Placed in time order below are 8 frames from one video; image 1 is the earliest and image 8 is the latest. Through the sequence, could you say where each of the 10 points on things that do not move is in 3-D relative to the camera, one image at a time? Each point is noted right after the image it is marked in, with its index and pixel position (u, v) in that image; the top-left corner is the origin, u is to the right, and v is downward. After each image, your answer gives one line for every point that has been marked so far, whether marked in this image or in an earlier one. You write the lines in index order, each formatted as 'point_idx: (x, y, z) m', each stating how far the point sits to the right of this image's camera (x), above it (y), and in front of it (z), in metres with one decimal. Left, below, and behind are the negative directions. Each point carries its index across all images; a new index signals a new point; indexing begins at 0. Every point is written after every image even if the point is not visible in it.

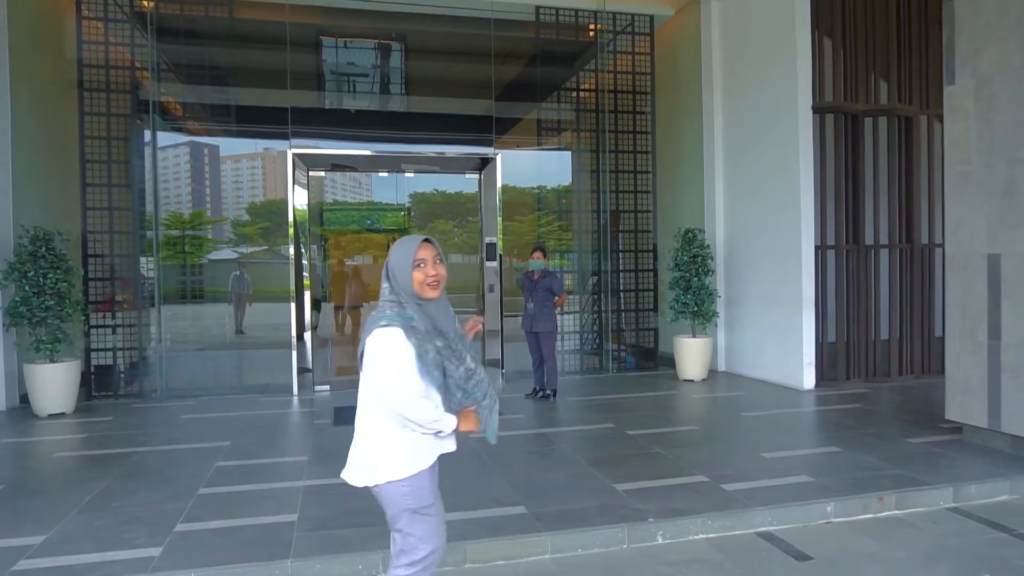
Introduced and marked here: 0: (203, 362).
0: (-3.7, -0.9, +8.3) m
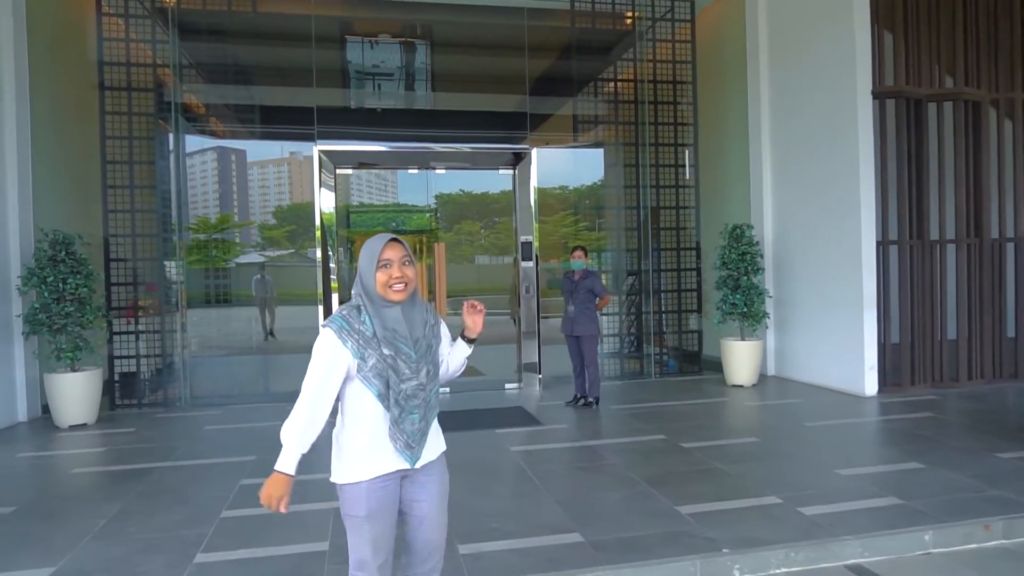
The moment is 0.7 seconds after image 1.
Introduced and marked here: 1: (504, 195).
0: (-3.2, -0.9, +8.0) m
1: (-0.2, +1.1, +8.6) m
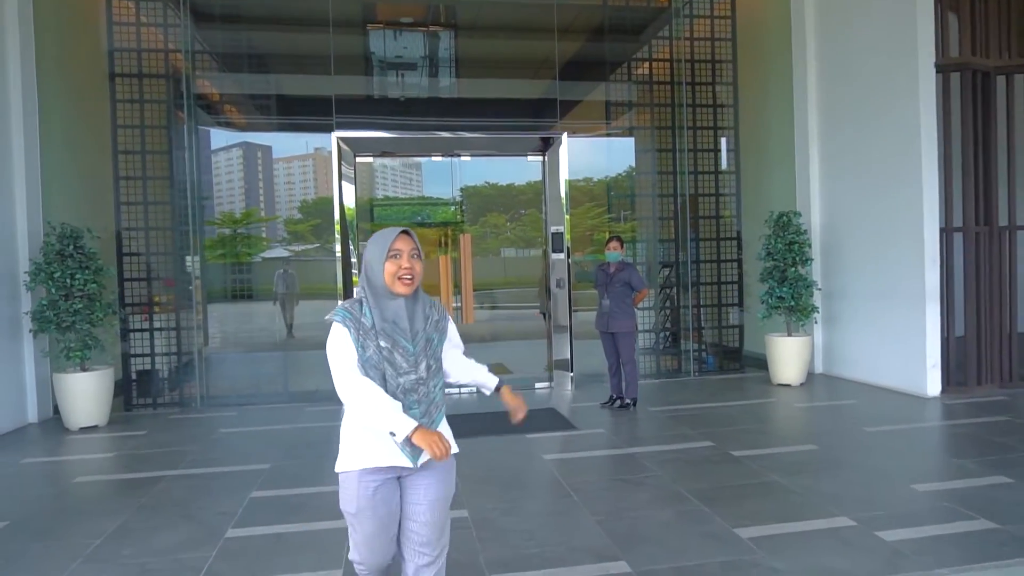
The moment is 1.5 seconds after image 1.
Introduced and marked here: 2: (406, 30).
0: (-2.9, -0.9, +7.7) m
1: (+0.1, +1.1, +8.2) m
2: (-1.3, +3.1, +8.6) m
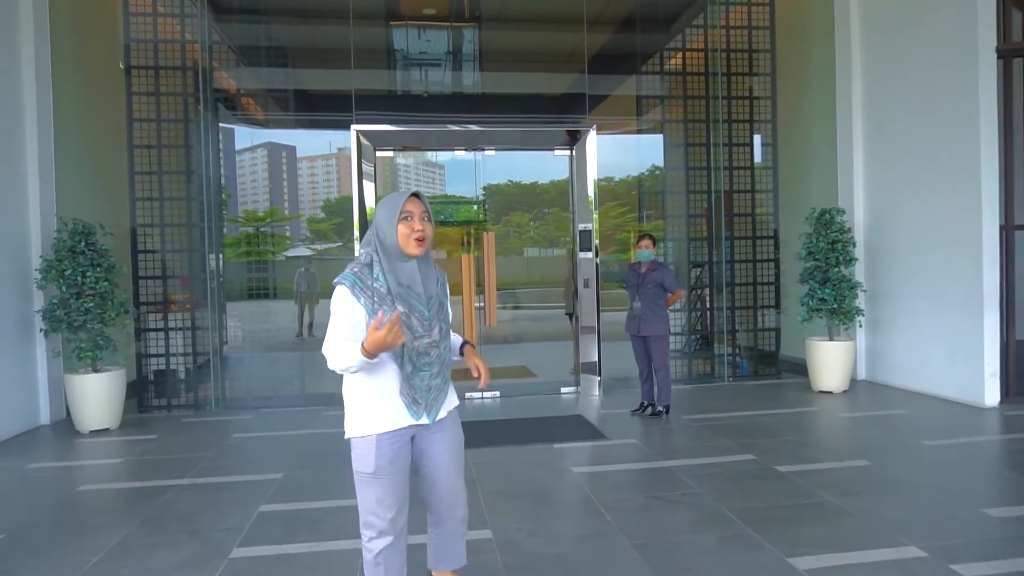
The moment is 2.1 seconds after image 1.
0: (-2.6, -0.9, +7.5) m
1: (+0.4, +1.1, +7.9) m
2: (-1.0, +3.1, +8.3) m
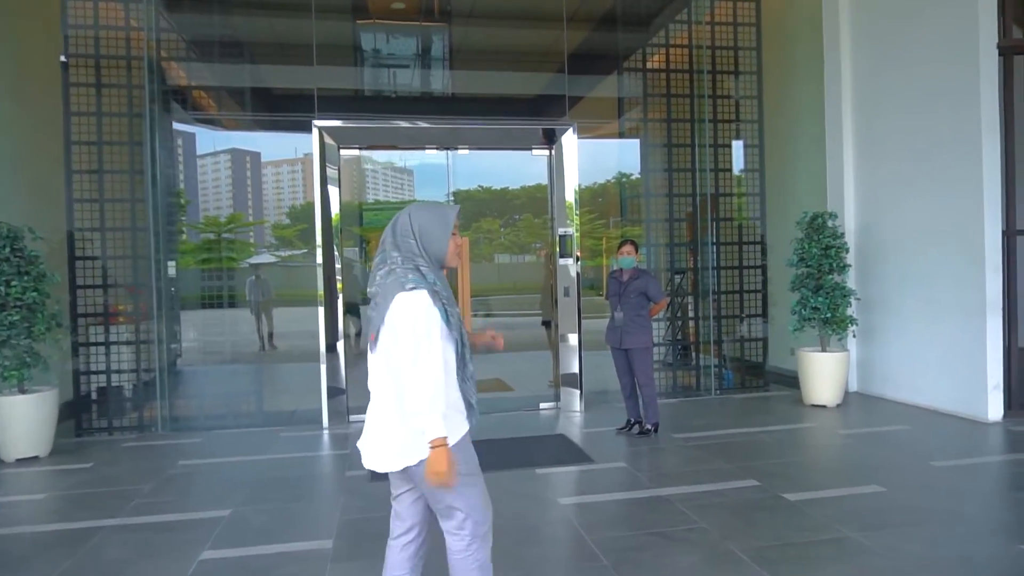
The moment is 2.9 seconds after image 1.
0: (-2.9, -1.0, +6.9) m
1: (+0.2, +1.0, +7.4) m
2: (-1.3, +3.0, +7.9) m
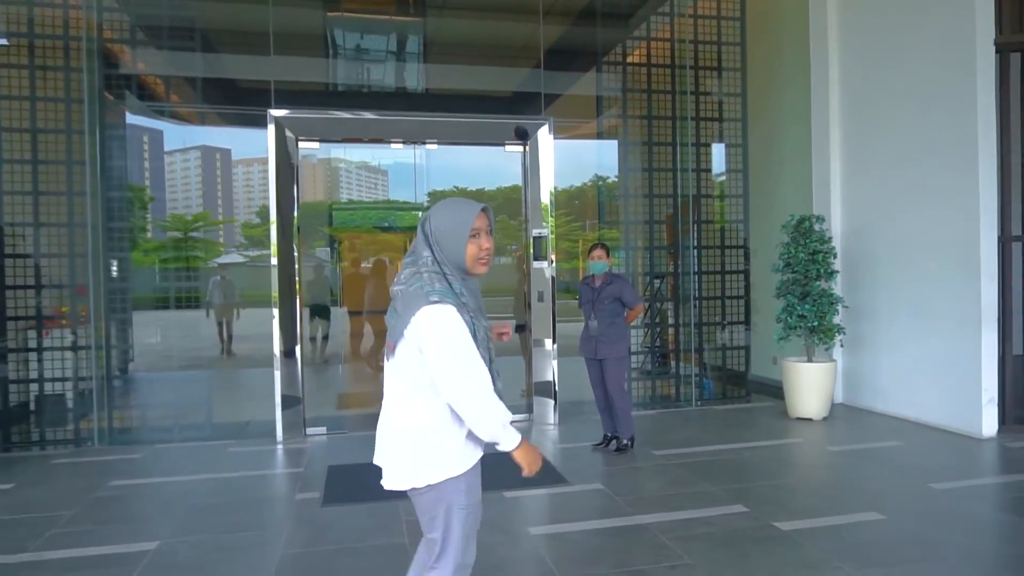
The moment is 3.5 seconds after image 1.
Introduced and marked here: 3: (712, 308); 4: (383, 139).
0: (-3.2, -1.0, +6.4) m
1: (-0.1, +1.0, +7.0) m
2: (-1.5, +3.0, +7.4) m
3: (+2.1, -0.2, +7.4) m
4: (-1.2, +1.4, +6.7) m
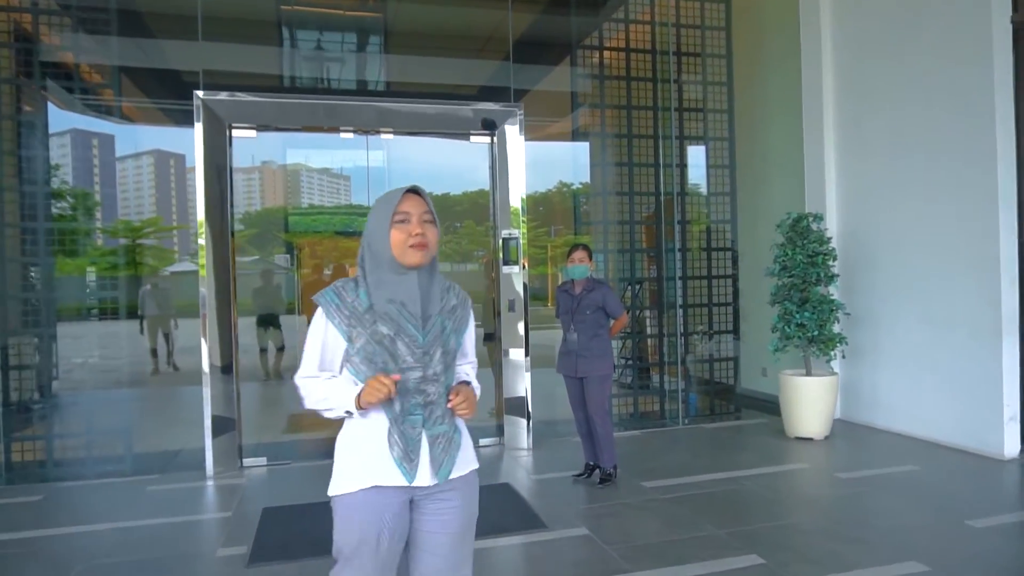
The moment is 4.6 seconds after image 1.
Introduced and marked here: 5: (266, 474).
0: (-3.4, -1.0, +5.5) m
1: (-0.4, +0.9, +6.3) m
2: (-1.9, +2.9, +6.7) m
3: (+1.8, -0.3, +6.7) m
4: (-1.5, +1.4, +5.9) m
5: (-1.9, -1.4, +5.3) m
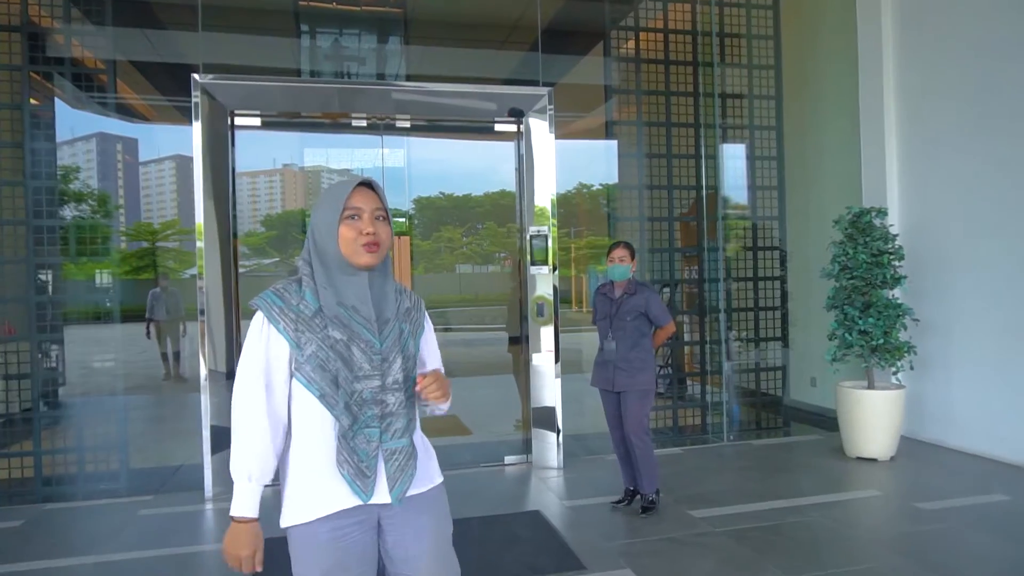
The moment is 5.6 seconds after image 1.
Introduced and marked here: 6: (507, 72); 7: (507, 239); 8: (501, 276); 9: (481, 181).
0: (-3.2, -1.1, +5.1) m
1: (-0.2, +0.9, +5.8) m
2: (-1.6, +2.9, +6.2) m
3: (+2.0, -0.3, +6.2) m
4: (-1.3, +1.3, +5.5) m
5: (-1.7, -1.4, +4.8) m
6: (0.0, +1.8, +5.8) m
7: (0.0, +0.5, +5.8) m
8: (-0.1, +0.1, +5.8) m
9: (-0.2, +1.0, +5.9) m
